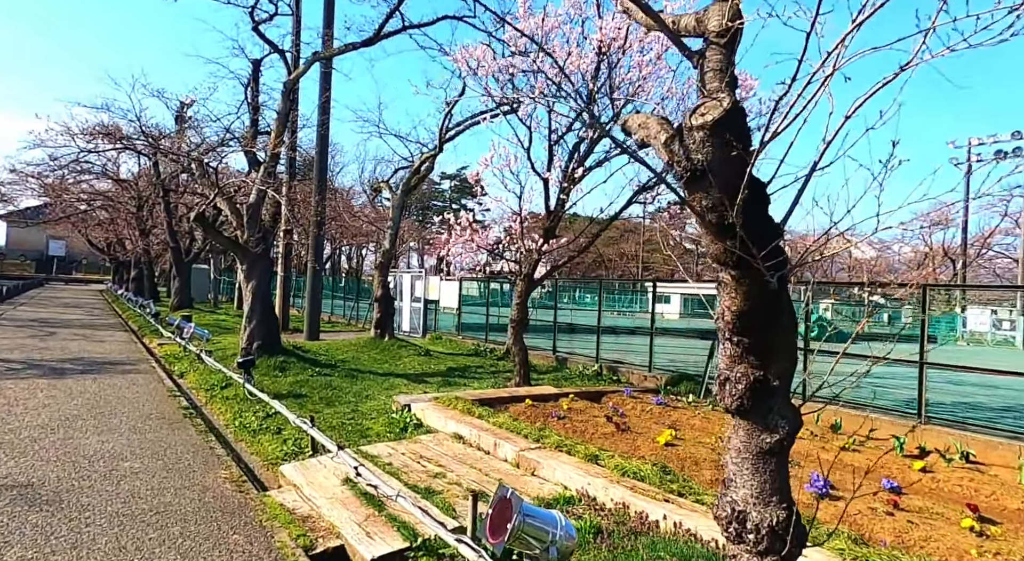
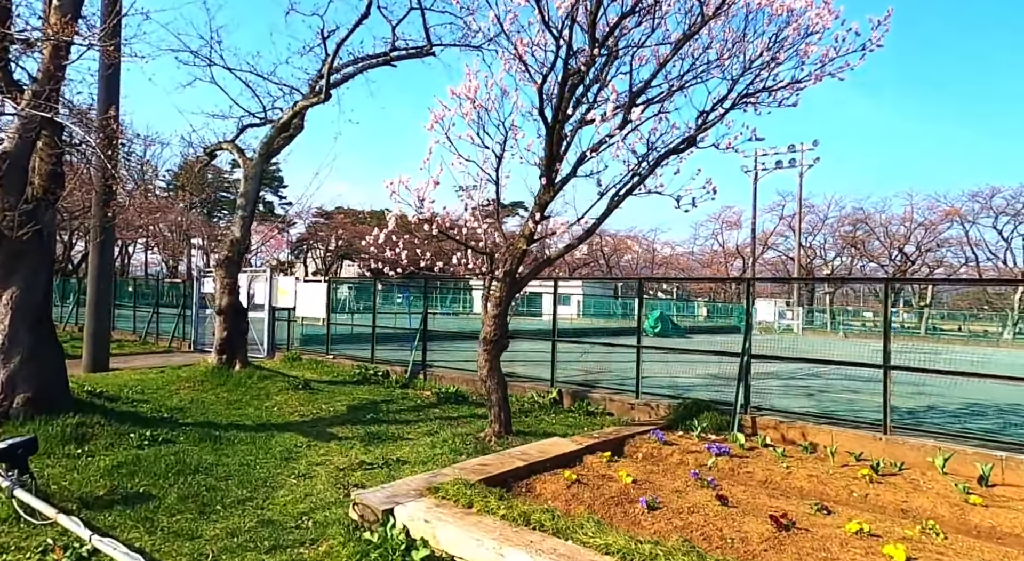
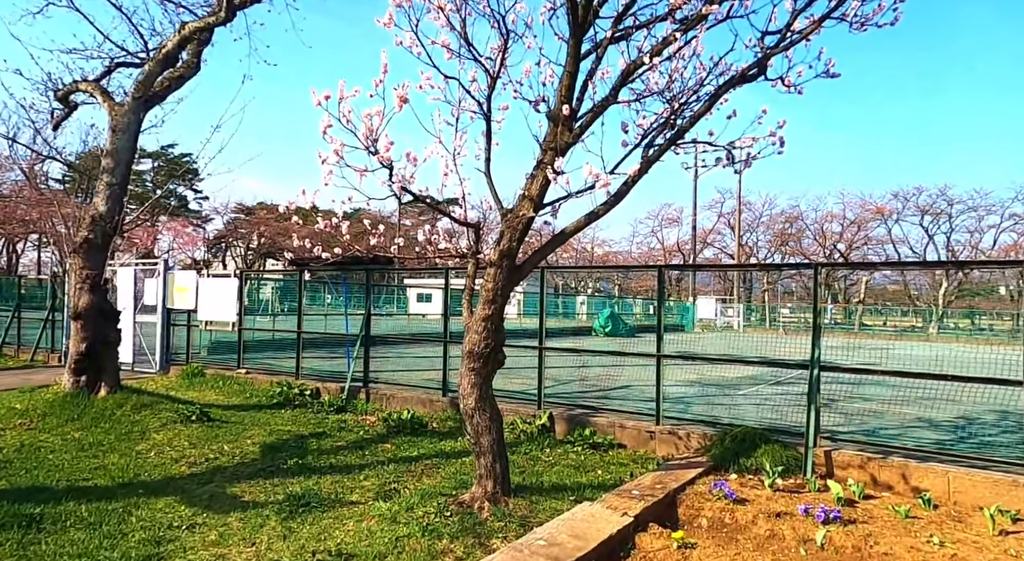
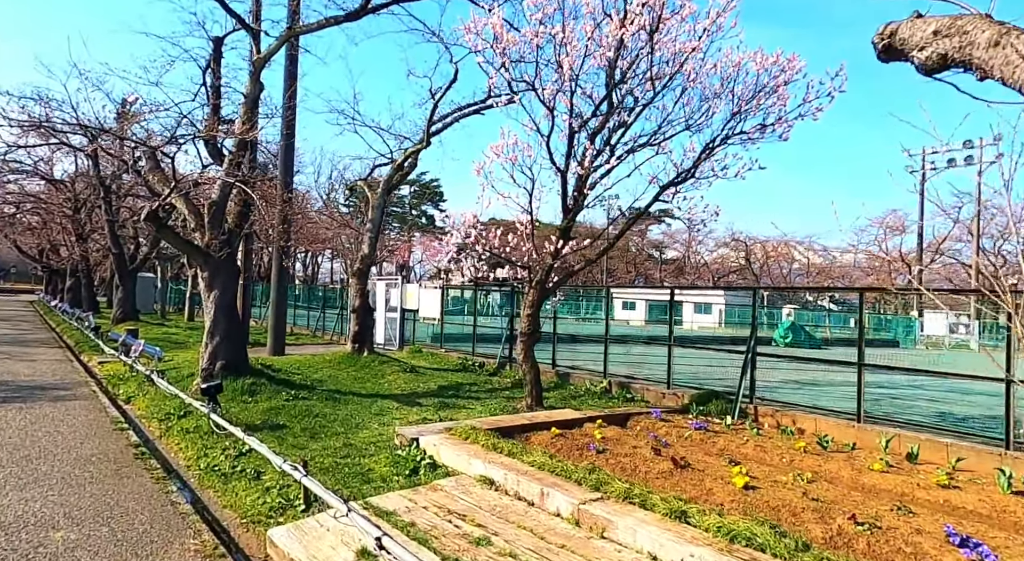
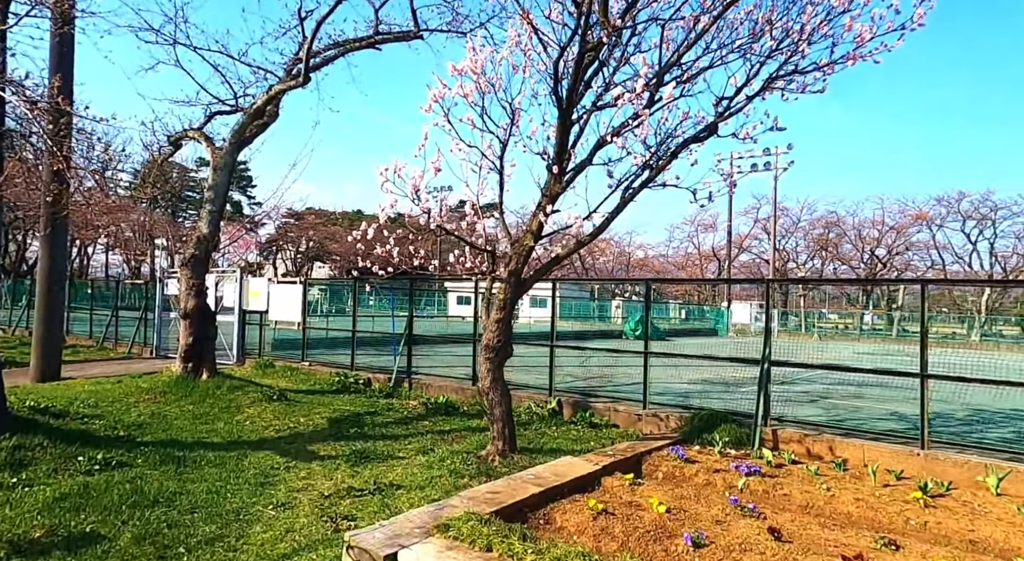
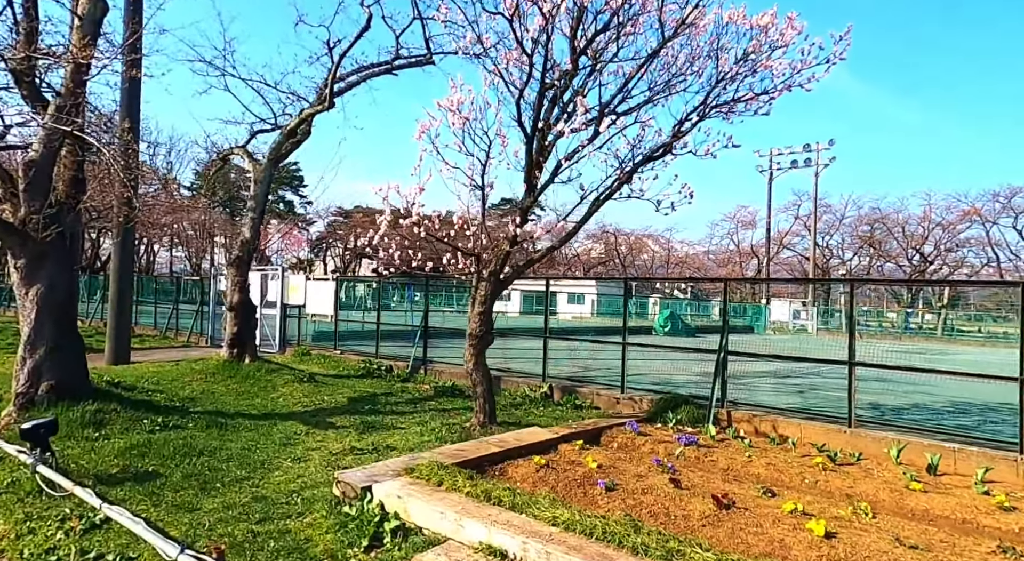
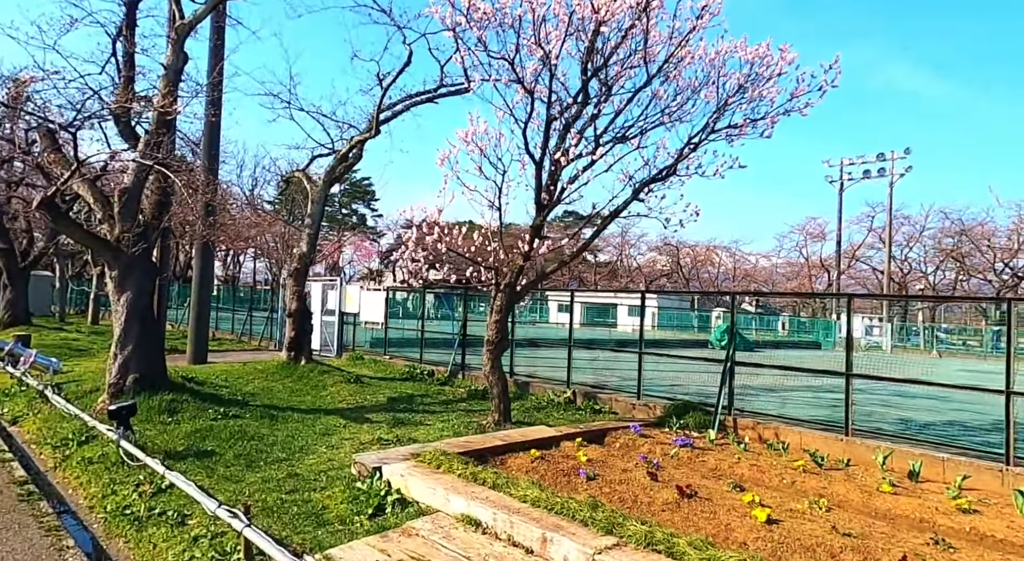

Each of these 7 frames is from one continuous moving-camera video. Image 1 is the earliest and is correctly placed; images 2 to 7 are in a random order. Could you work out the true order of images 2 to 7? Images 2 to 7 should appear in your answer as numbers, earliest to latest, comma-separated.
4, 7, 6, 2, 5, 3
